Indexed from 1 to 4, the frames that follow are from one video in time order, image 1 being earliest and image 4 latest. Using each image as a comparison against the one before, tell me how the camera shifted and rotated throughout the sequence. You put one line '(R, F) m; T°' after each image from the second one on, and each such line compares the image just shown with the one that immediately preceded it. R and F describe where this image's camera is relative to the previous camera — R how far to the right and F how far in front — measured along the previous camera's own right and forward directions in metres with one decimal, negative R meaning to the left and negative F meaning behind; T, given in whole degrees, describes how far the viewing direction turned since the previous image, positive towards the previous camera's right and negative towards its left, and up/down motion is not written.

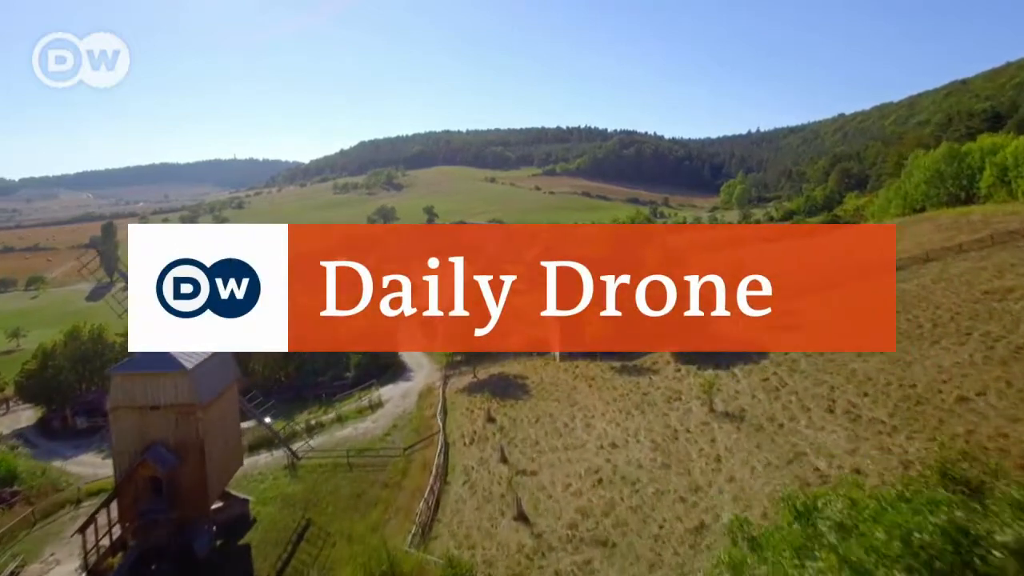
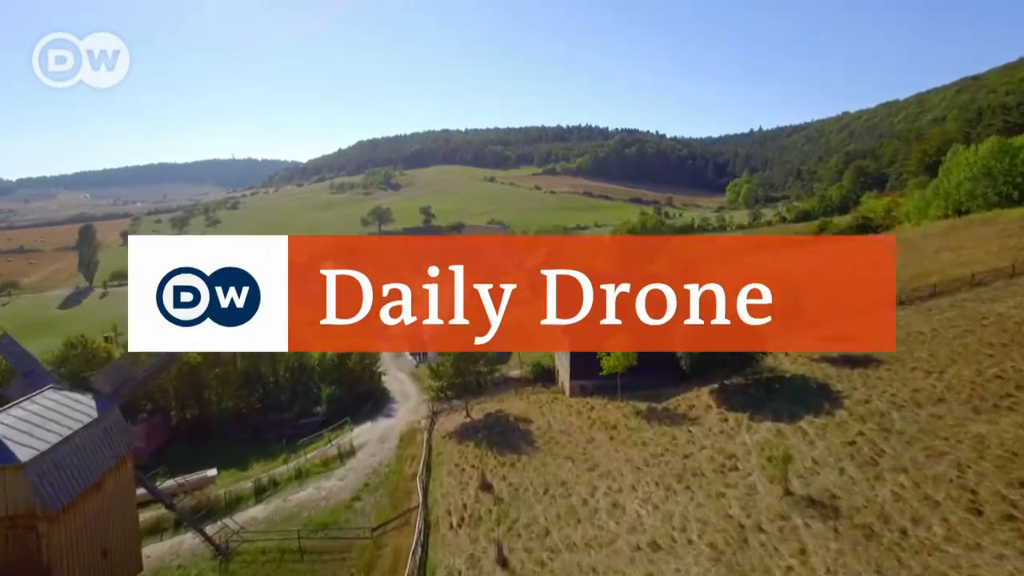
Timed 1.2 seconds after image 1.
(0.0, +7.5) m; 0°
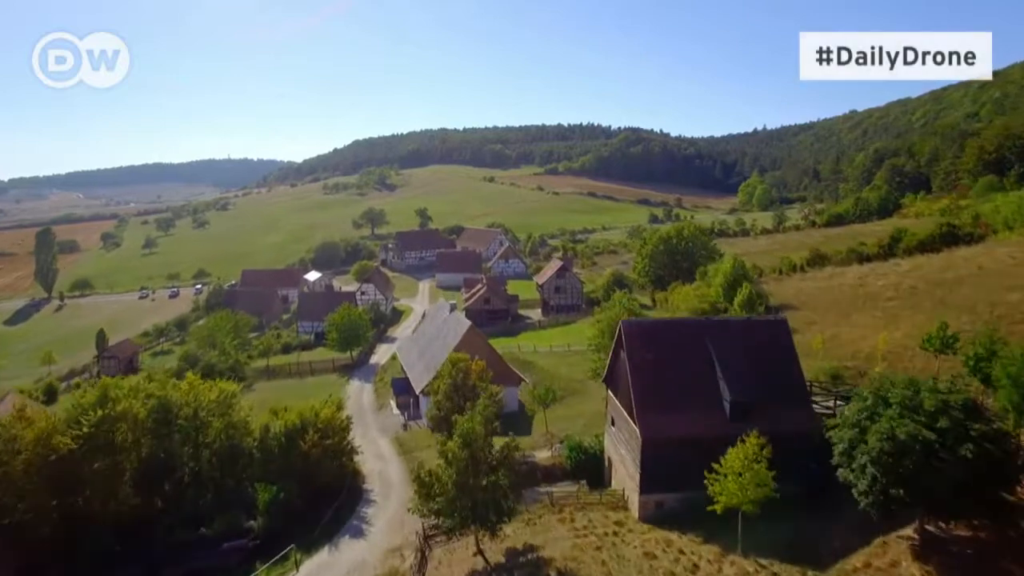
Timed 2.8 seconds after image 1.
(-1.5, +13.9) m; 0°
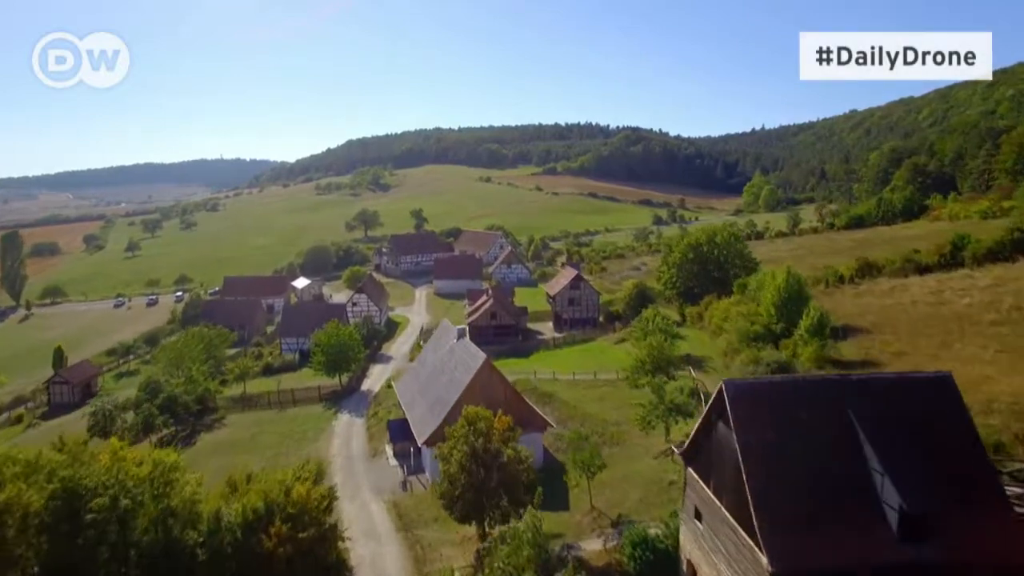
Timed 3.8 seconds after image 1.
(-1.7, +8.2) m; +1°
